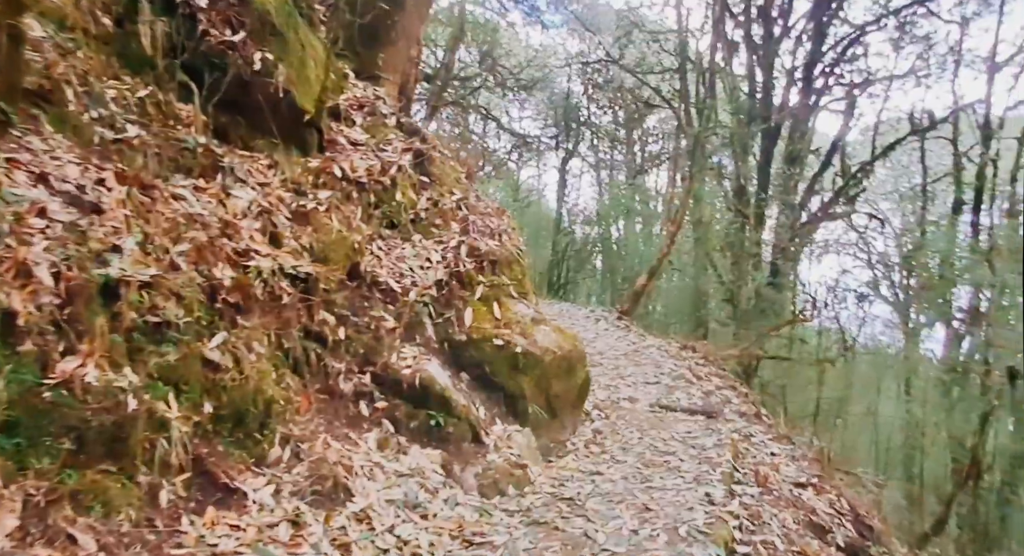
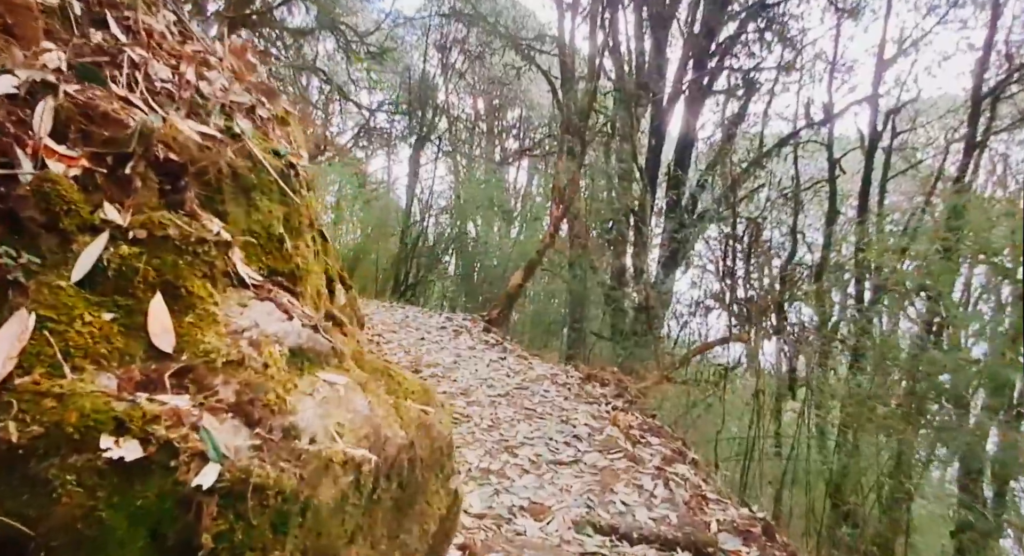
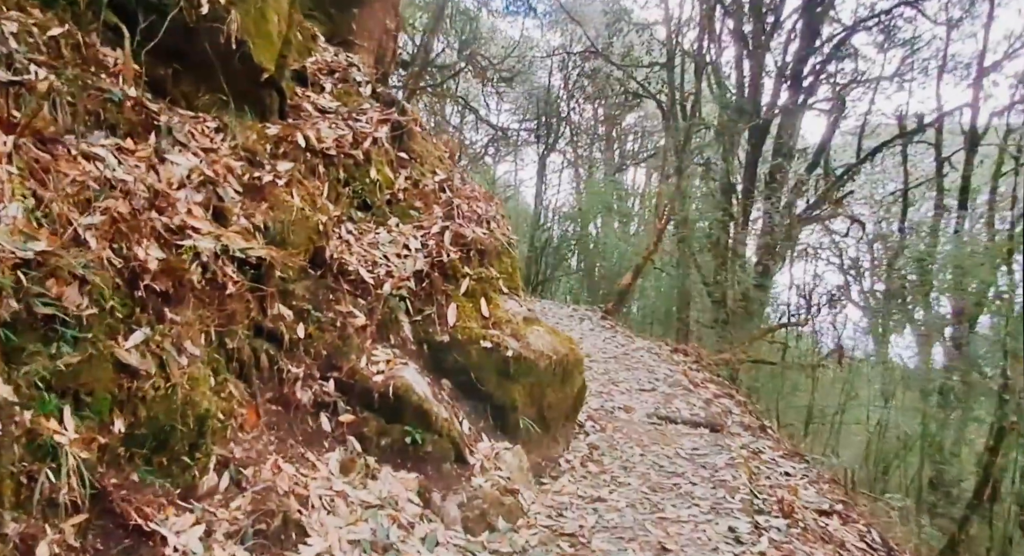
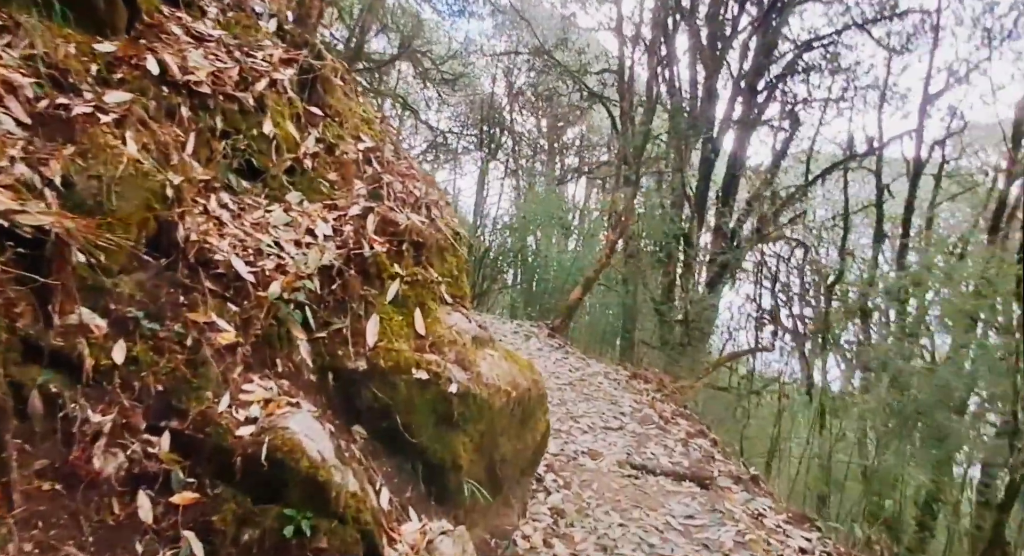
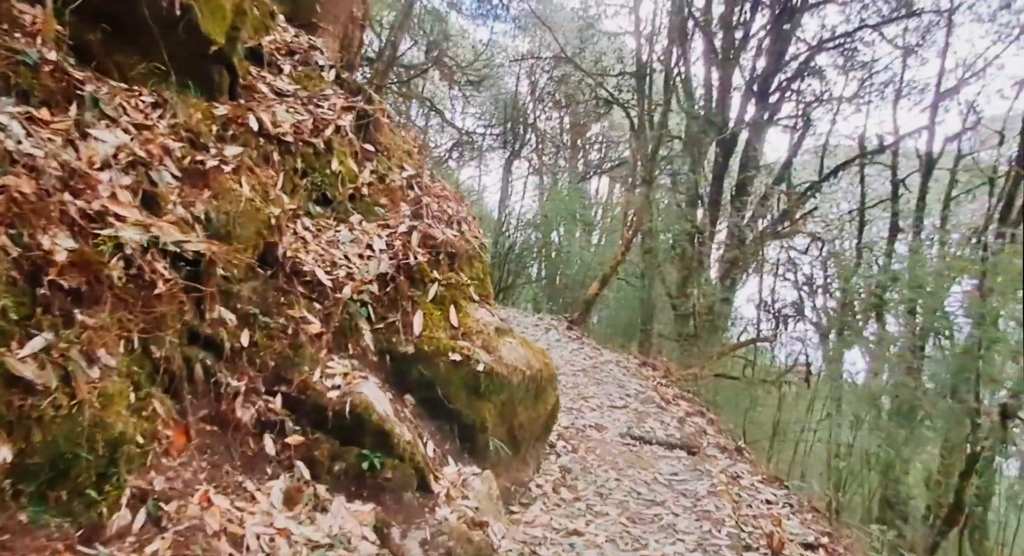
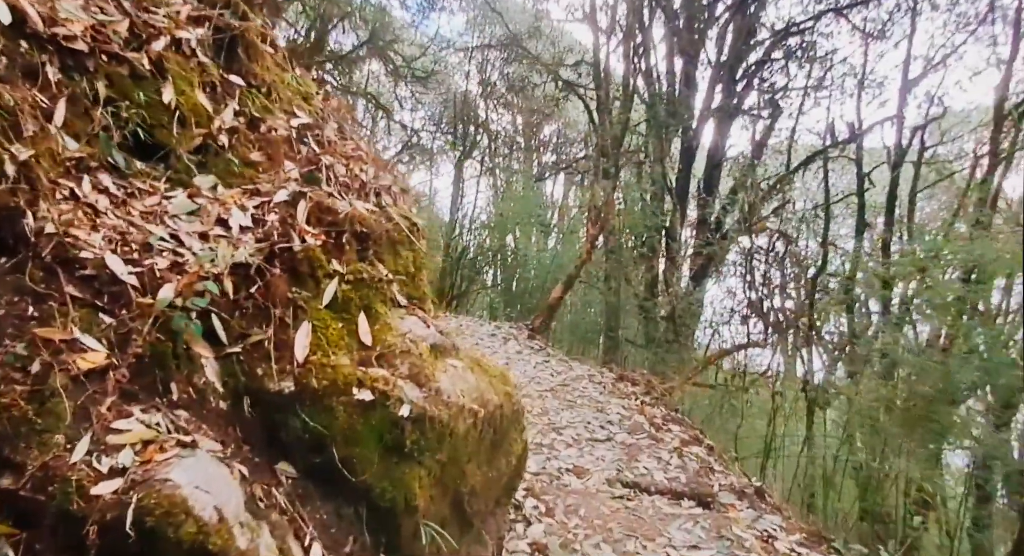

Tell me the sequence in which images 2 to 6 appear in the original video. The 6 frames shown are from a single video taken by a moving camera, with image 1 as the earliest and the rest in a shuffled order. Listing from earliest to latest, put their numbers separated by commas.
3, 5, 4, 6, 2
